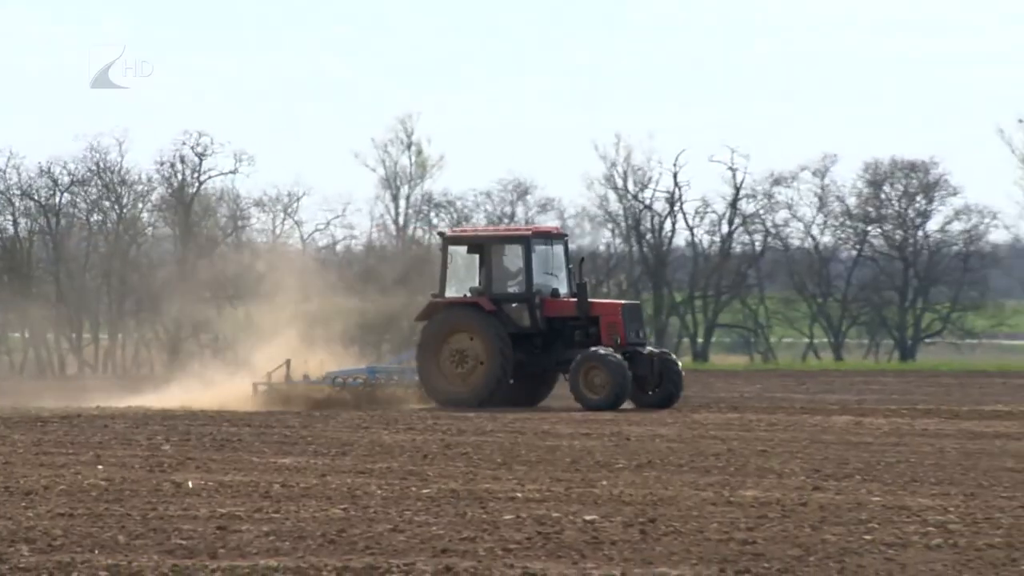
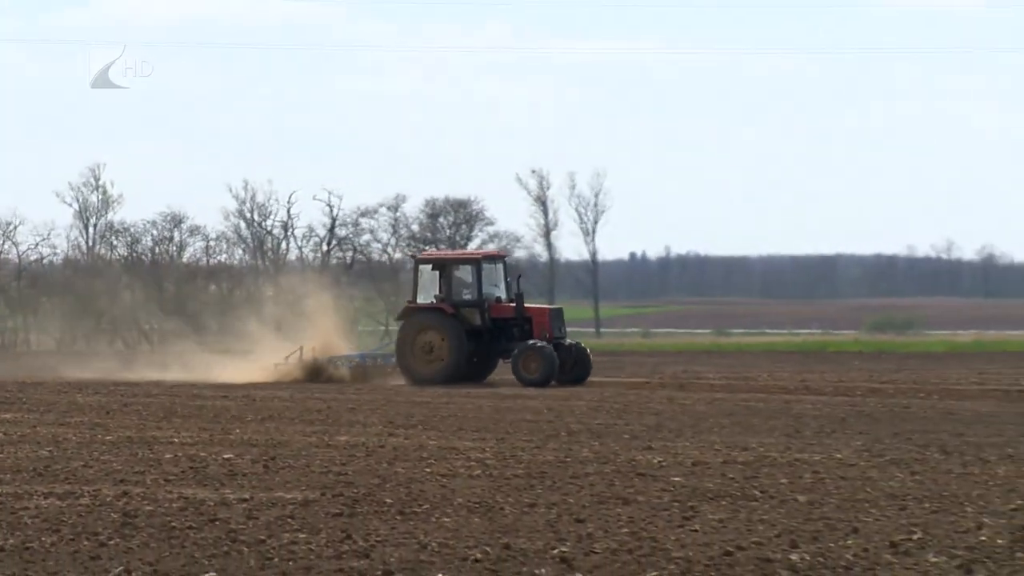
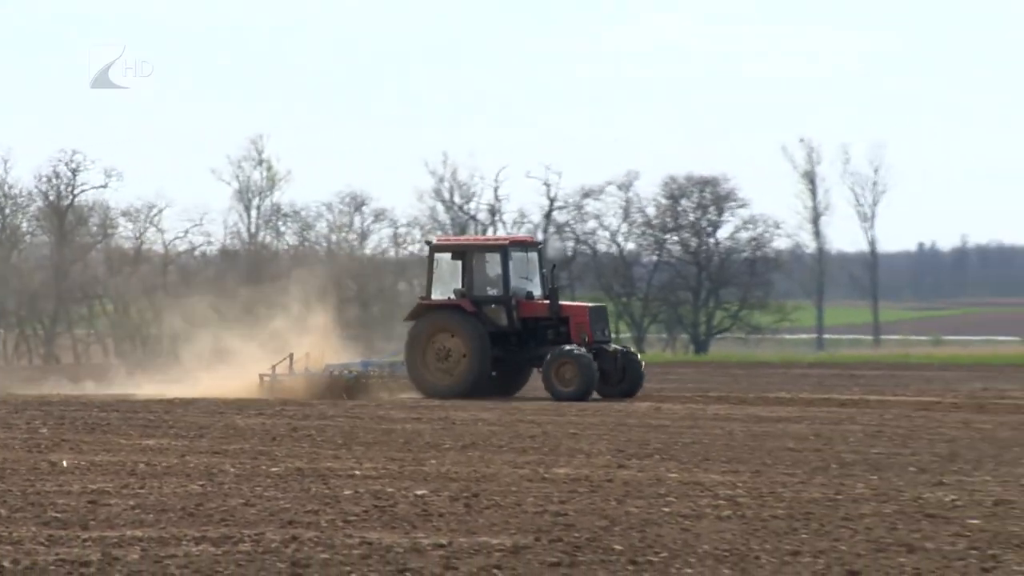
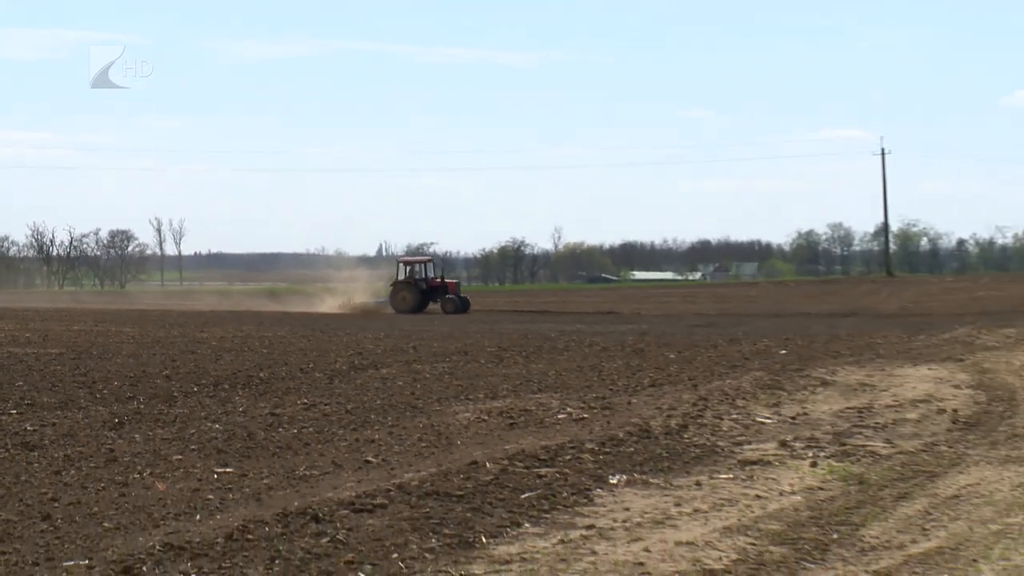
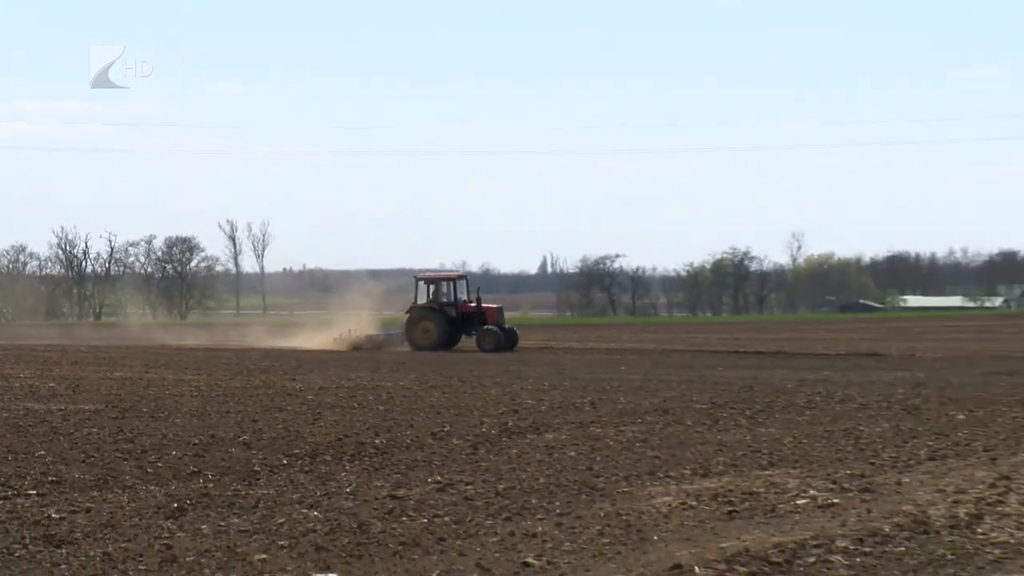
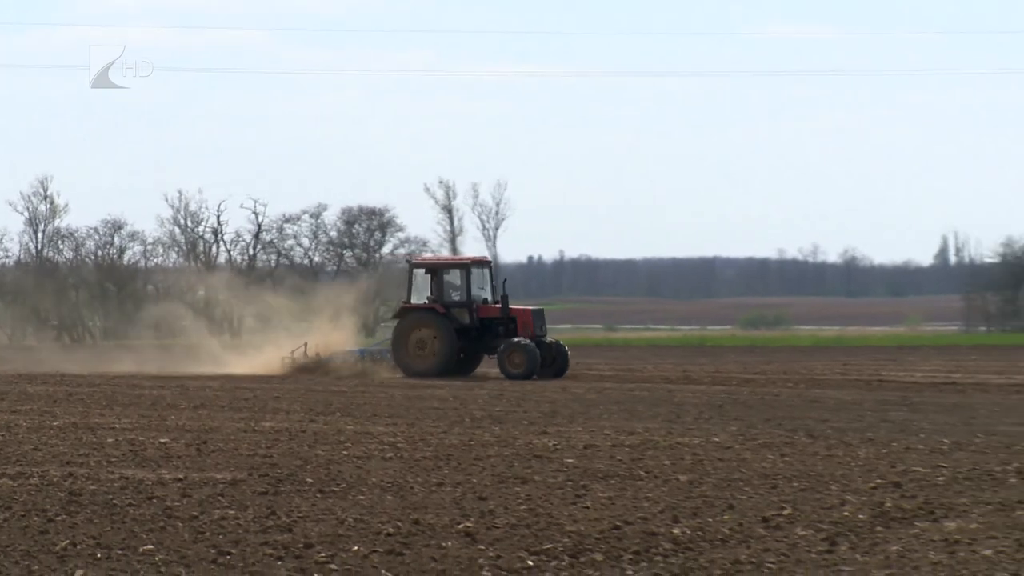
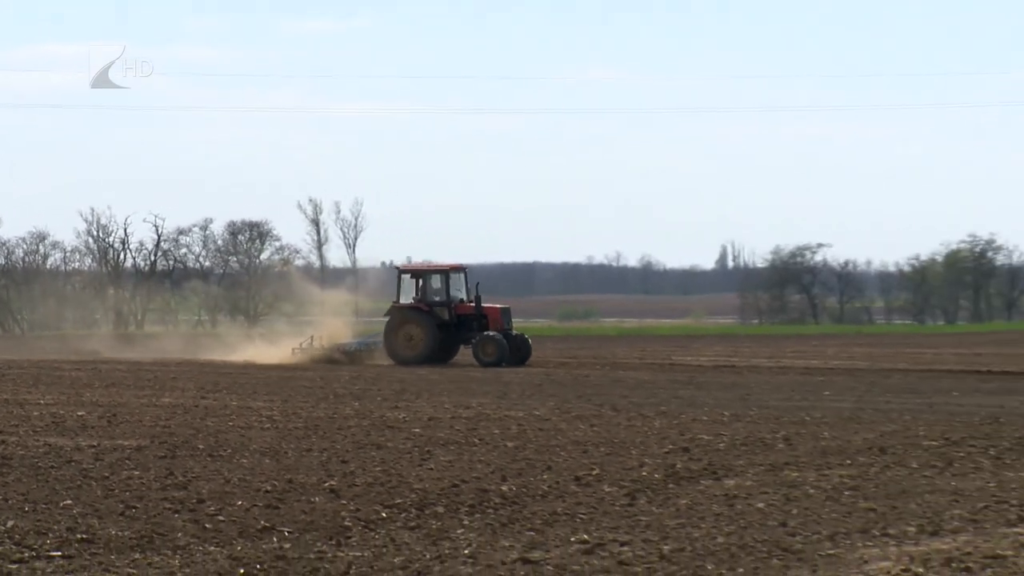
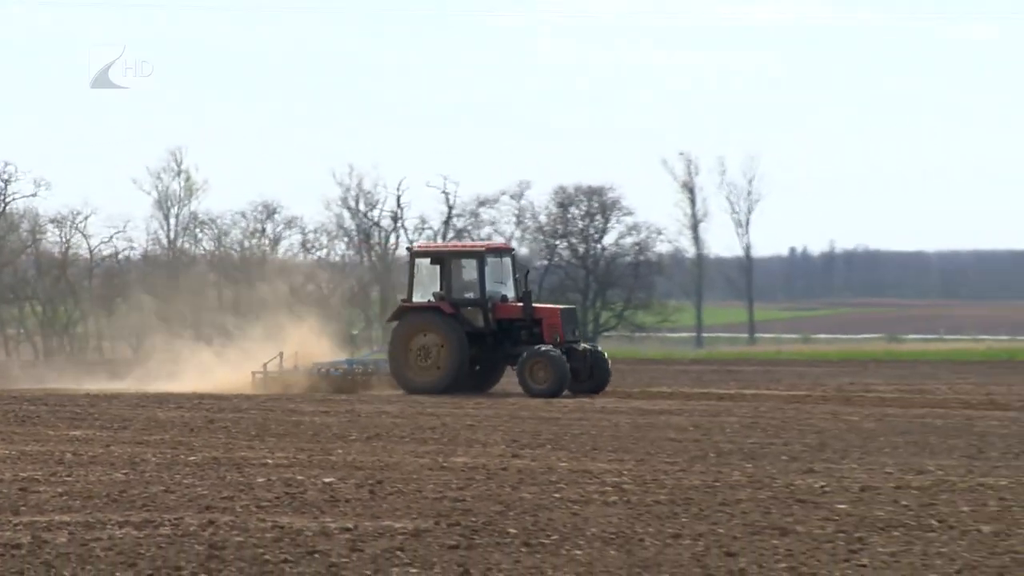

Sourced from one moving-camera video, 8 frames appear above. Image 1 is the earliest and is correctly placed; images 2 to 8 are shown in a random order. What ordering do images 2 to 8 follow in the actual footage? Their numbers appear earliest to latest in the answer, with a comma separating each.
3, 8, 2, 6, 7, 5, 4
